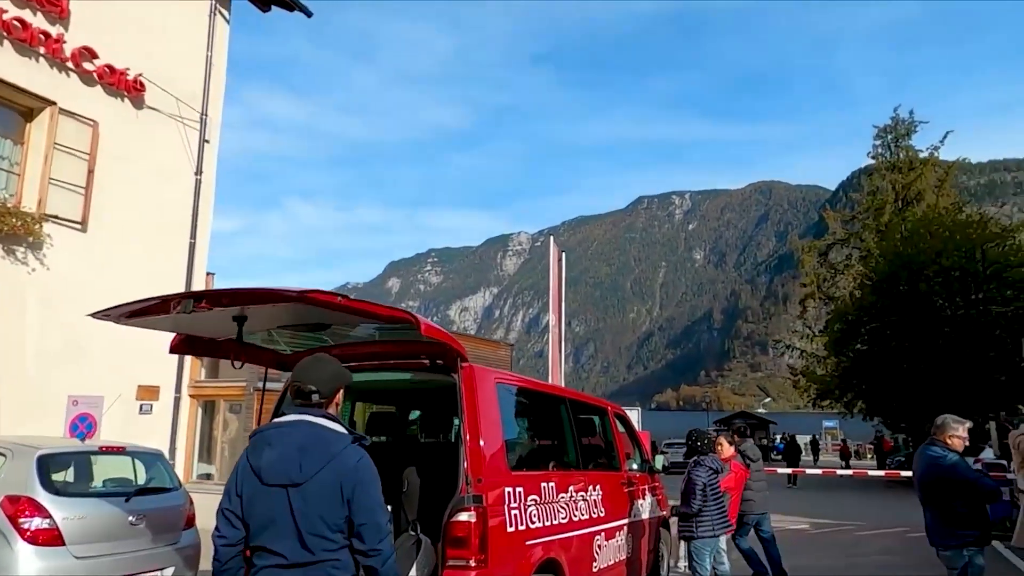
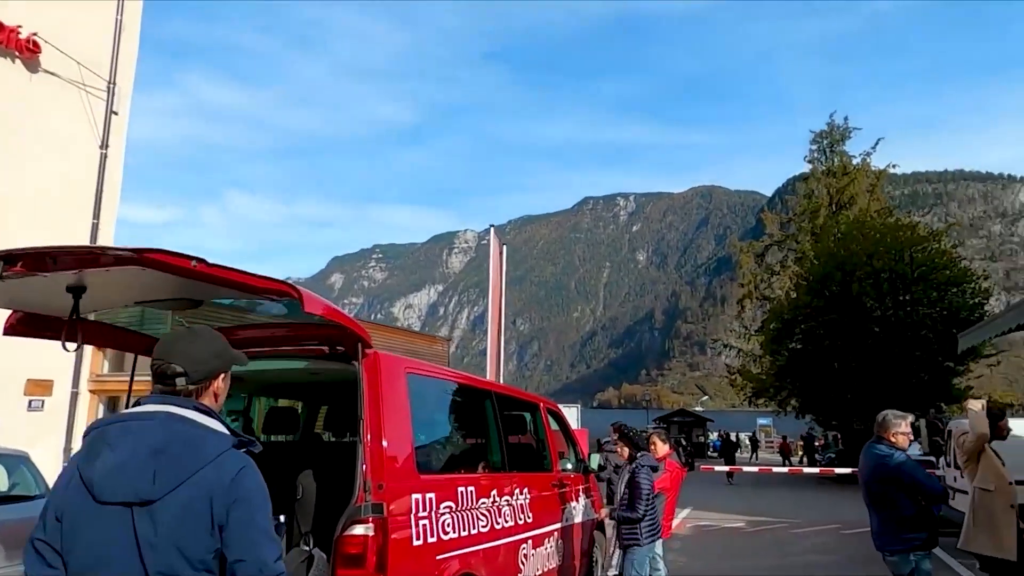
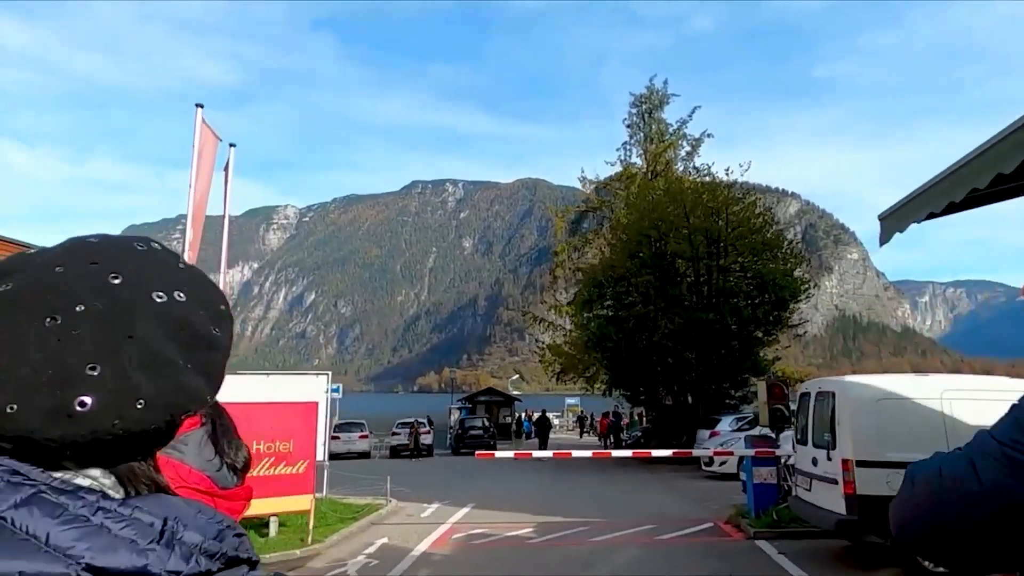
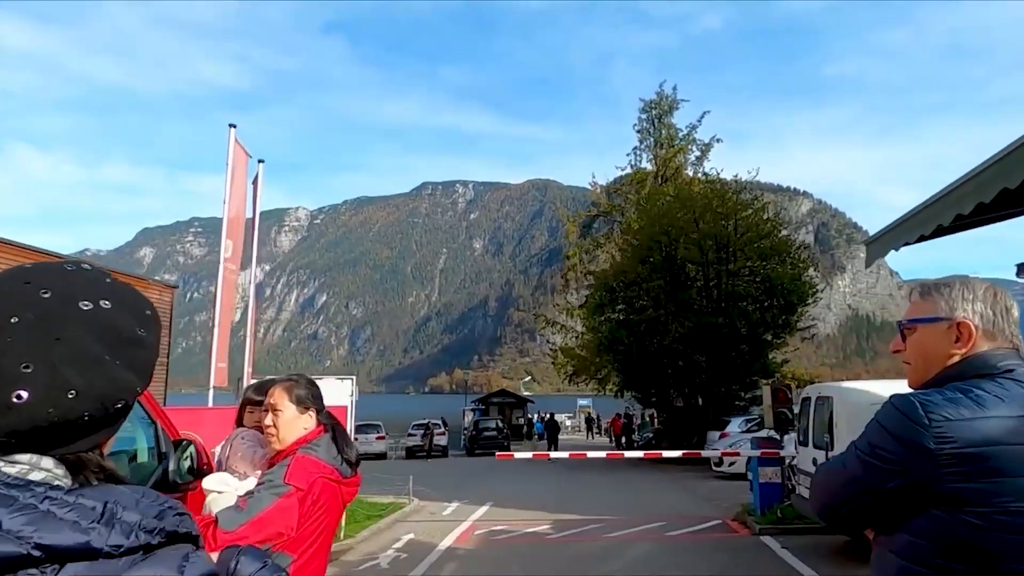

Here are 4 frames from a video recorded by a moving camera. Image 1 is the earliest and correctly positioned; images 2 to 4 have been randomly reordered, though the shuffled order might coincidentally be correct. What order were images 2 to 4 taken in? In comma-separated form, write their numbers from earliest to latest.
2, 4, 3
